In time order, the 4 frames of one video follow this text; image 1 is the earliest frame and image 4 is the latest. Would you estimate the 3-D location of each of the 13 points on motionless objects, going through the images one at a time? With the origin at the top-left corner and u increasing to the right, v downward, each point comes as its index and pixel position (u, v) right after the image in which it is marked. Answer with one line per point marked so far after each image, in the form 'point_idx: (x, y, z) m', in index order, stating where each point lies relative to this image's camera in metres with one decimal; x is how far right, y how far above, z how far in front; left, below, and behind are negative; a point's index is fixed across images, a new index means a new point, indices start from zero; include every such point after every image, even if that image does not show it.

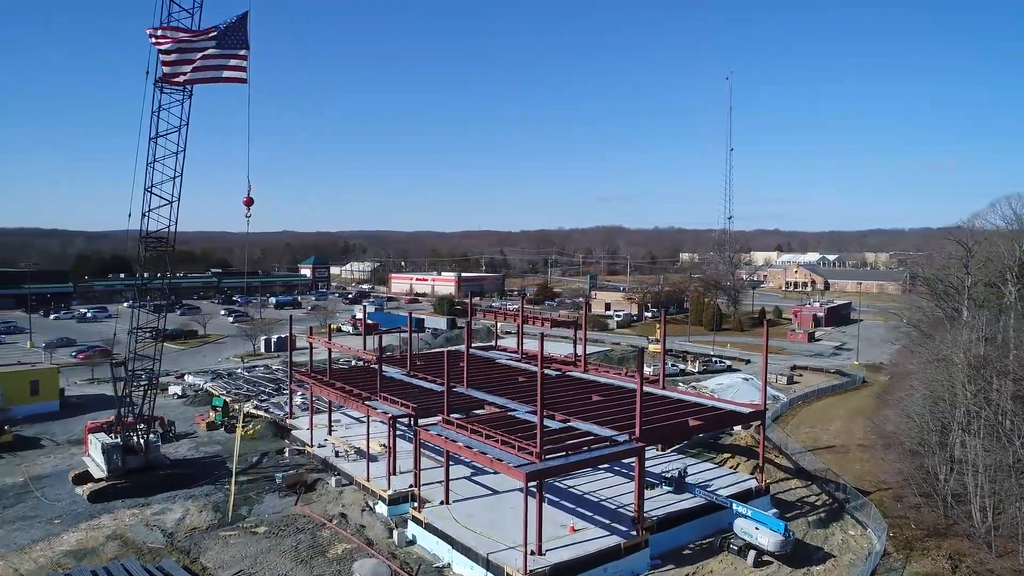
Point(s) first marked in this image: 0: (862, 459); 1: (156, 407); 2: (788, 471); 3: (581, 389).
0: (+9.8, -4.8, +17.8) m
1: (-10.6, -3.5, +18.8) m
2: (+7.1, -4.7, +16.3) m
3: (+1.7, -2.5, +15.9) m
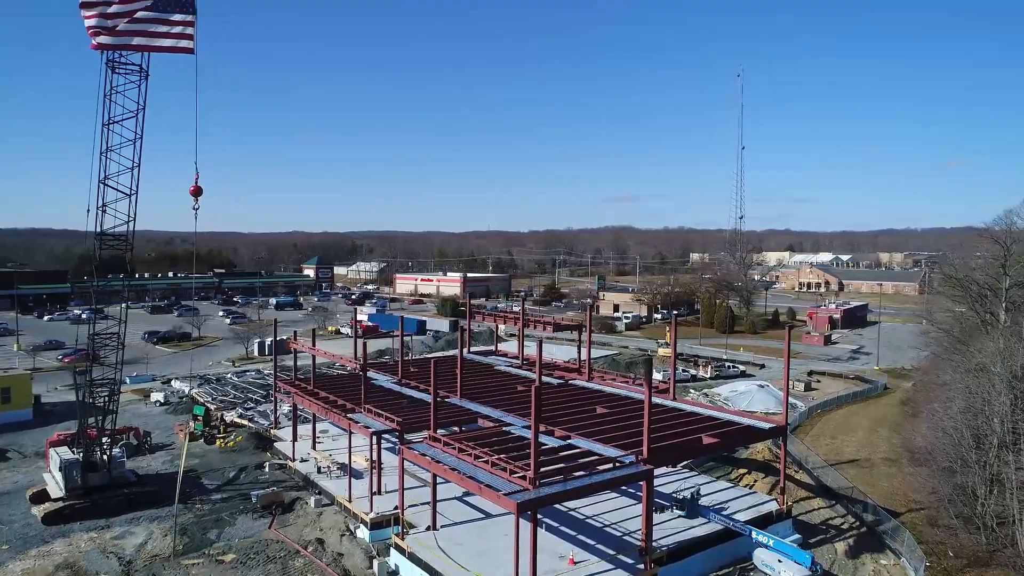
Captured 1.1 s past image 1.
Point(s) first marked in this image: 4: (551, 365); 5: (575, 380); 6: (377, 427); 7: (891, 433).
0: (+9.8, -4.9, +16.5) m
1: (-10.6, -3.6, +17.8) m
2: (+7.0, -4.7, +15.0) m
3: (+1.6, -2.6, +14.6) m
4: (+1.2, -2.3, +19.3) m
5: (+1.7, -2.5, +17.1) m
6: (-2.5, -2.6, +11.9) m
7: (+11.9, -4.5, +19.9) m
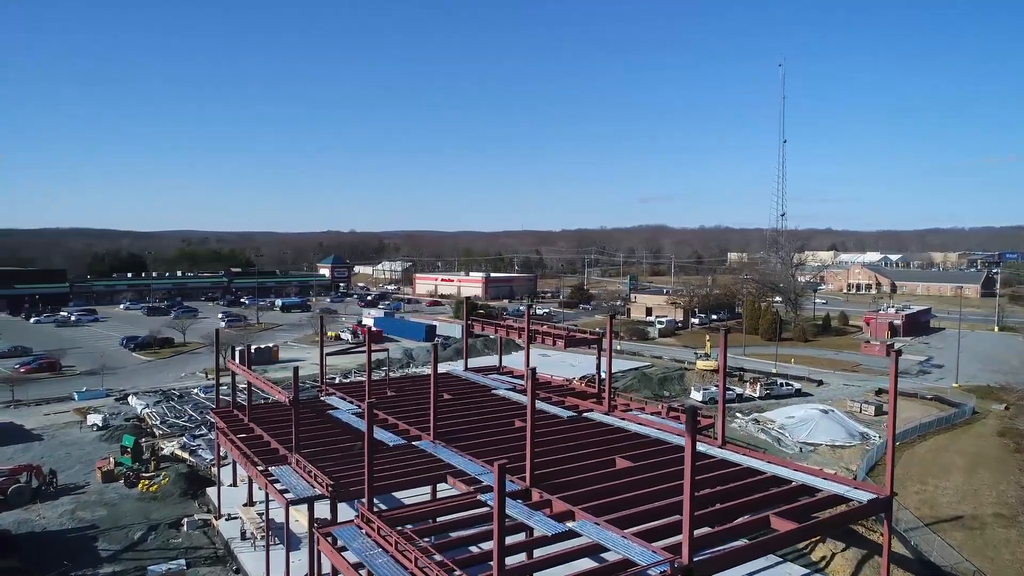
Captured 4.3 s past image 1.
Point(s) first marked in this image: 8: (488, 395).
0: (+9.8, -5.0, +12.4) m
1: (-10.5, -3.6, +14.7) m
2: (+6.9, -4.9, +11.0) m
3: (+1.5, -2.7, +11.0) m
4: (+1.3, -2.4, +15.6) m
5: (+1.7, -2.6, +13.4) m
6: (-2.8, -2.7, +8.4) m
7: (+12.0, -4.7, +15.6) m
8: (-0.6, -2.4, +14.3) m
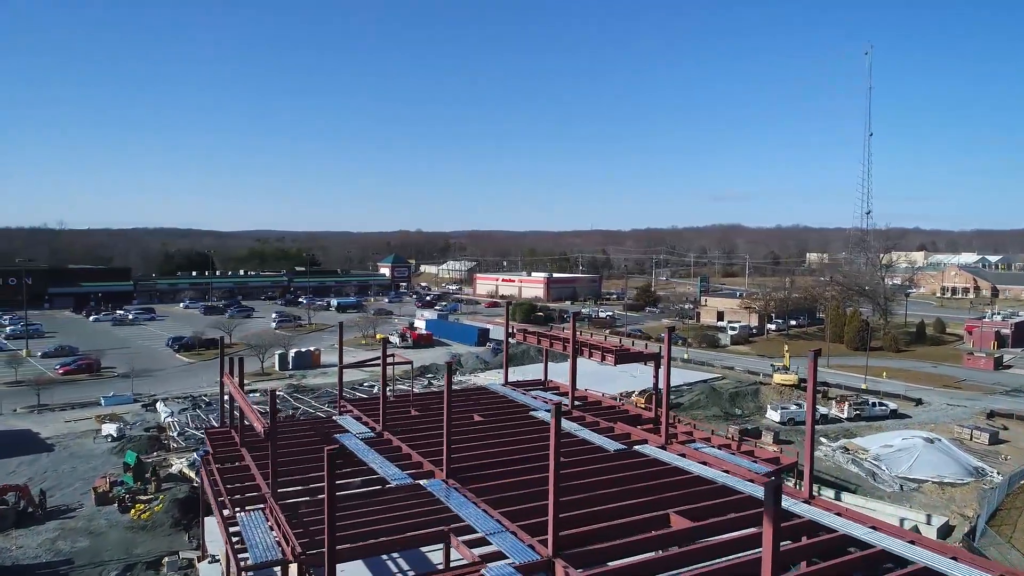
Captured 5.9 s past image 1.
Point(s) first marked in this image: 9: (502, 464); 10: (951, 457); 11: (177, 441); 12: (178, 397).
0: (+10.3, -5.2, +9.3) m
1: (-9.7, -3.7, +13.8) m
2: (+7.3, -5.0, +8.3) m
3: (+1.9, -2.8, +8.8) m
4: (+2.2, -2.6, +13.4) m
5: (+2.4, -2.7, +11.2) m
6: (-2.6, -2.8, +6.7) m
7: (+12.8, -4.9, +12.3) m
8: (+0.2, -2.5, +12.4) m
9: (-0.2, -2.6, +9.5) m
10: (+11.3, -4.3, +16.3) m
11: (-7.8, -3.6, +14.8) m
12: (-9.9, -3.2, +18.8) m
